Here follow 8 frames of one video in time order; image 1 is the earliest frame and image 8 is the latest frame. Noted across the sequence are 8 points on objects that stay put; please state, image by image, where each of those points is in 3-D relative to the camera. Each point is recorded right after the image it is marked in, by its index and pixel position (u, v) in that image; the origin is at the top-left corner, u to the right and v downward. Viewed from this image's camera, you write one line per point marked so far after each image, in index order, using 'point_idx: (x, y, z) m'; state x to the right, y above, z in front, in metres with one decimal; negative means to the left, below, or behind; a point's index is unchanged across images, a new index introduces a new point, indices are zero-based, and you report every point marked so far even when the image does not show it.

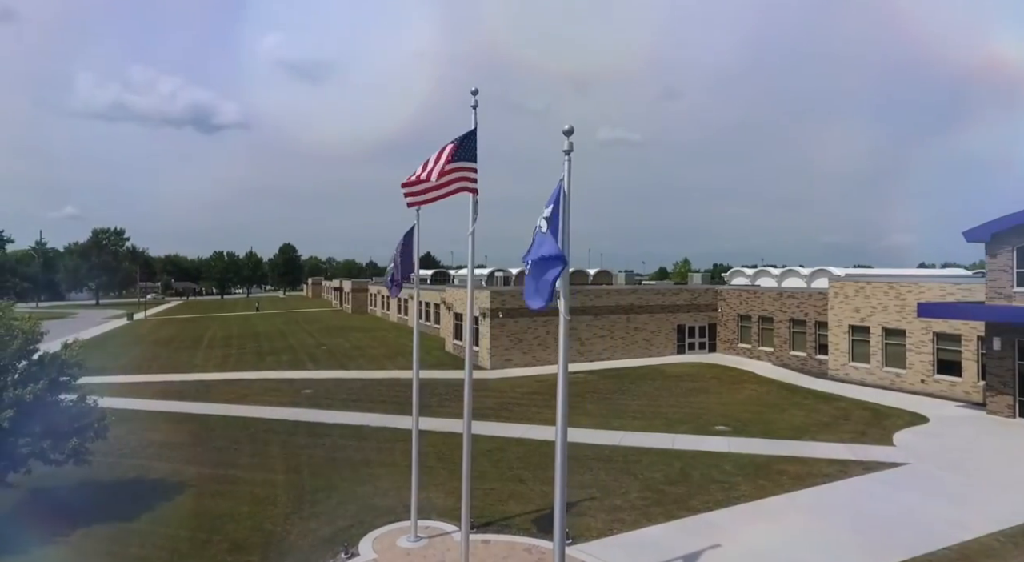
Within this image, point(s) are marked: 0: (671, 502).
0: (+3.3, -4.5, +13.5) m
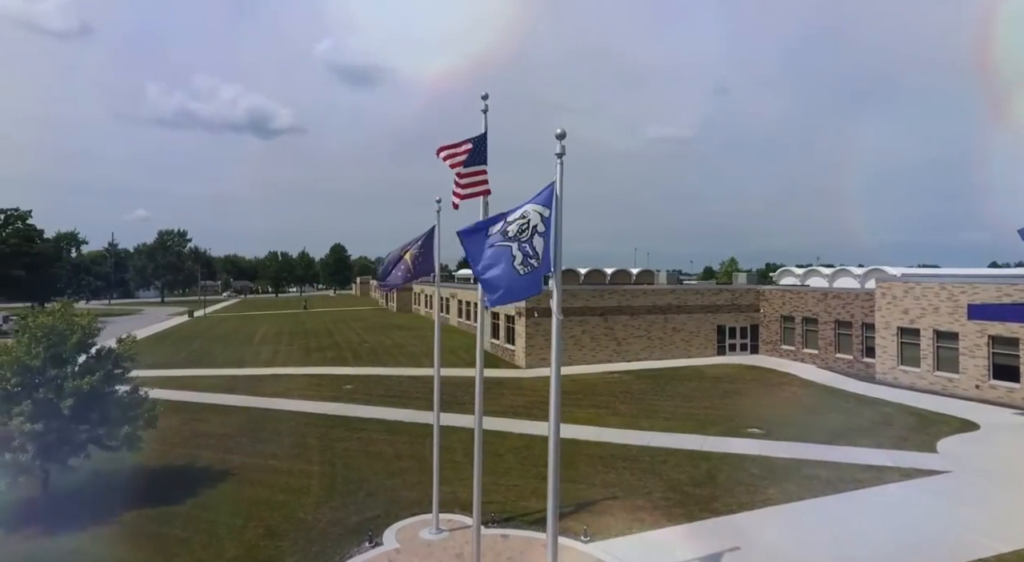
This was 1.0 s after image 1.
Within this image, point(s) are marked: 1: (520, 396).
0: (+3.7, -4.5, +13.5) m
1: (+0.2, -3.4, +19.8) m
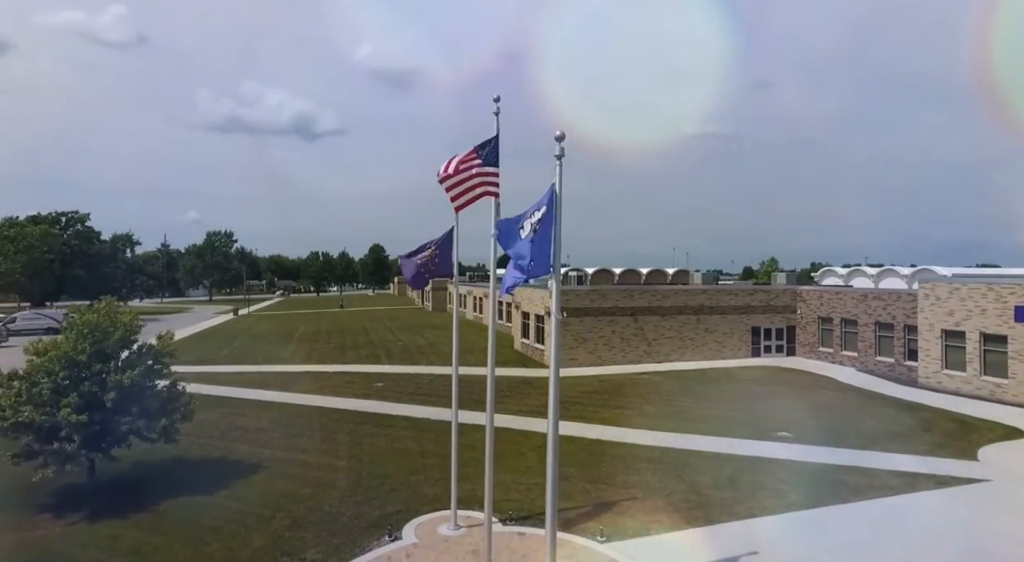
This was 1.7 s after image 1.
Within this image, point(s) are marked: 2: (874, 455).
0: (+4.1, -4.5, +13.4) m
1: (+1.0, -3.4, +19.9) m
2: (+8.6, -4.1, +15.7) m
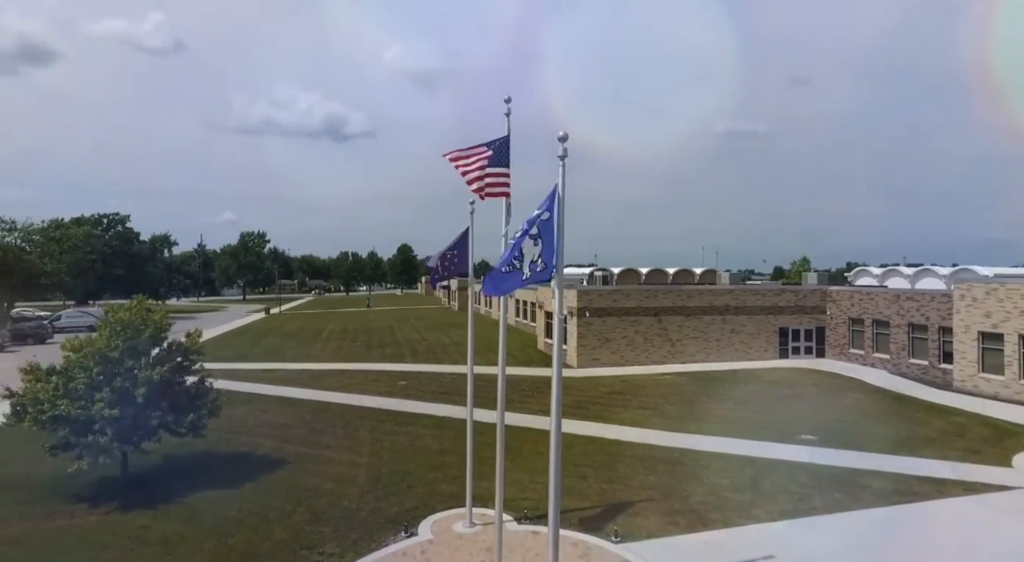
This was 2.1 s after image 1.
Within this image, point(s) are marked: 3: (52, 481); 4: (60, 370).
0: (+4.4, -4.5, +13.2) m
1: (+1.7, -3.4, +19.9) m
2: (+9.0, -4.1, +15.4) m
3: (-10.2, -4.5, +14.8) m
4: (-9.7, -1.9, +14.1) m
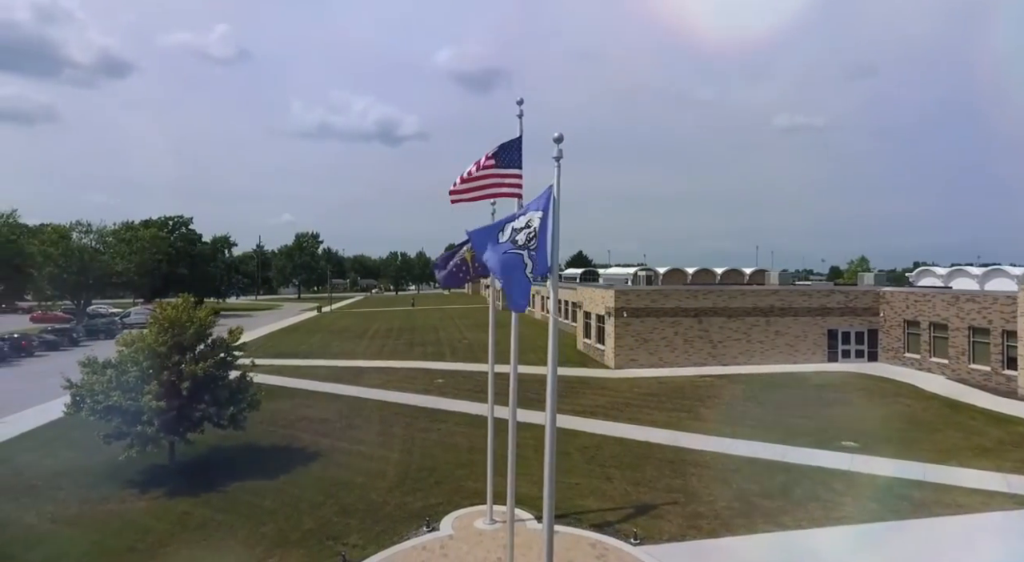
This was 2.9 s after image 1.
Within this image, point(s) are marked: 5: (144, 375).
0: (+4.8, -4.6, +12.9) m
1: (+2.7, -3.4, +19.8) m
2: (+9.6, -4.1, +14.6) m
3: (-9.6, -4.5, +15.8) m
4: (-9.1, -1.9, +15.1) m
5: (-8.2, -2.1, +14.8) m
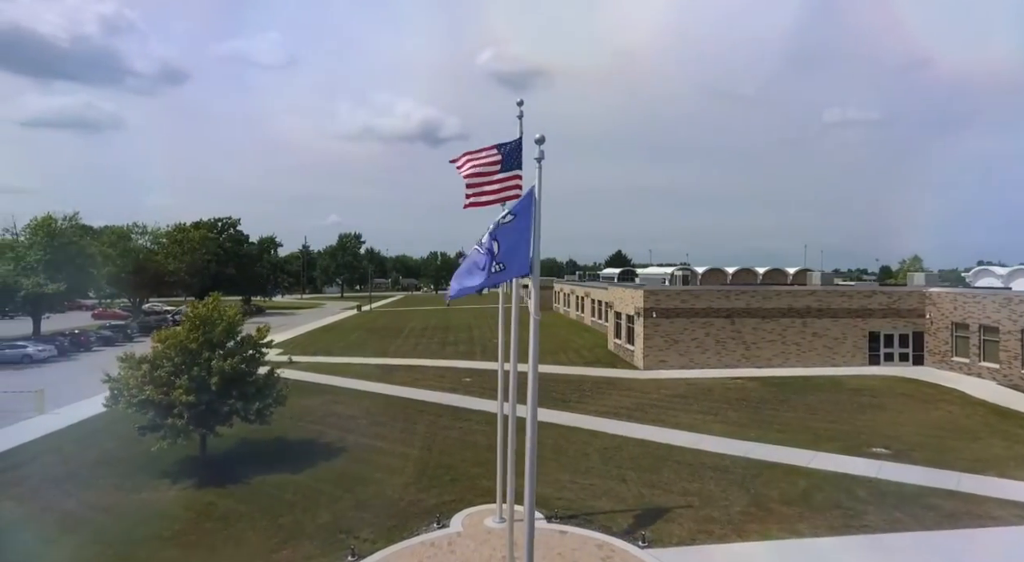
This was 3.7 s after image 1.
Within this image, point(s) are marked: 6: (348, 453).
0: (+5.0, -4.6, +12.5) m
1: (+3.4, -3.4, +19.6) m
2: (+9.9, -4.1, +13.8) m
3: (-9.2, -4.4, +16.6) m
4: (-8.7, -1.9, +15.8) m
5: (-7.9, -2.1, +15.5) m
6: (-4.1, -4.3, +16.6) m
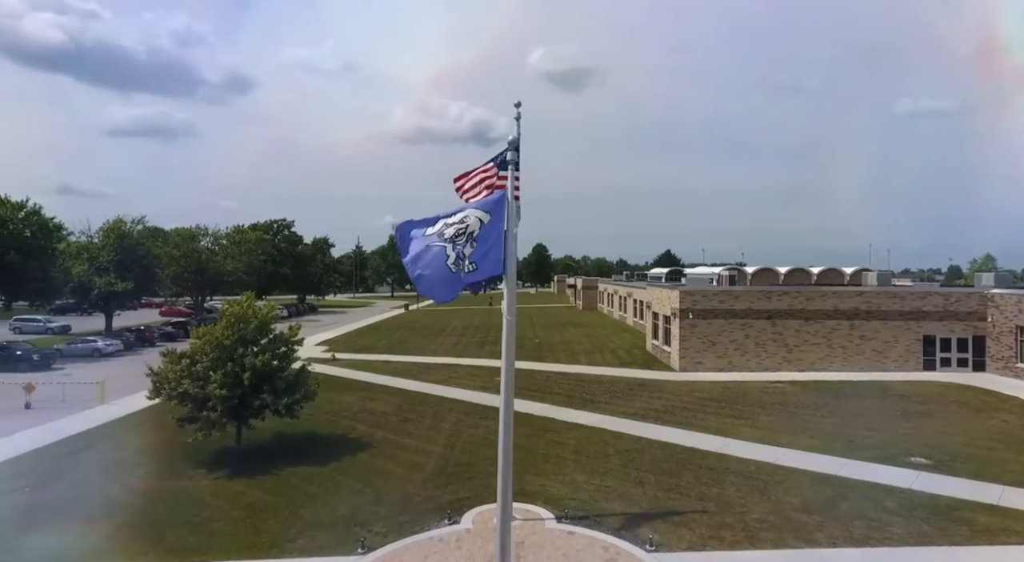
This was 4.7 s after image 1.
0: (+5.1, -4.5, +12.0) m
1: (+4.2, -3.4, +19.2) m
2: (+10.1, -4.1, +12.9) m
3: (-8.6, -4.4, +17.5) m
4: (-8.2, -1.8, +16.7) m
5: (-7.4, -2.1, +16.3) m
6: (-3.6, -4.3, +17.0) m
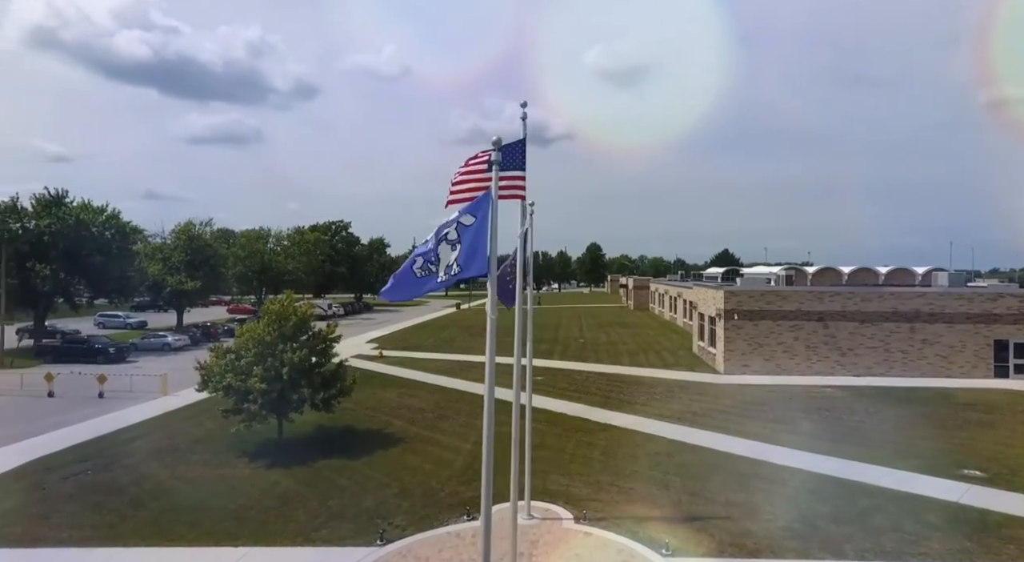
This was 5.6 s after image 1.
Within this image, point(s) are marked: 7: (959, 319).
0: (+5.3, -4.5, +11.4) m
1: (+5.2, -3.4, +18.6) m
2: (+10.4, -4.1, +11.7) m
3: (-7.7, -4.3, +18.3) m
4: (-7.4, -1.8, +17.5) m
5: (-6.6, -2.0, +17.0) m
6: (-2.8, -4.2, +17.3) m
7: (+13.3, -1.1, +19.7) m
